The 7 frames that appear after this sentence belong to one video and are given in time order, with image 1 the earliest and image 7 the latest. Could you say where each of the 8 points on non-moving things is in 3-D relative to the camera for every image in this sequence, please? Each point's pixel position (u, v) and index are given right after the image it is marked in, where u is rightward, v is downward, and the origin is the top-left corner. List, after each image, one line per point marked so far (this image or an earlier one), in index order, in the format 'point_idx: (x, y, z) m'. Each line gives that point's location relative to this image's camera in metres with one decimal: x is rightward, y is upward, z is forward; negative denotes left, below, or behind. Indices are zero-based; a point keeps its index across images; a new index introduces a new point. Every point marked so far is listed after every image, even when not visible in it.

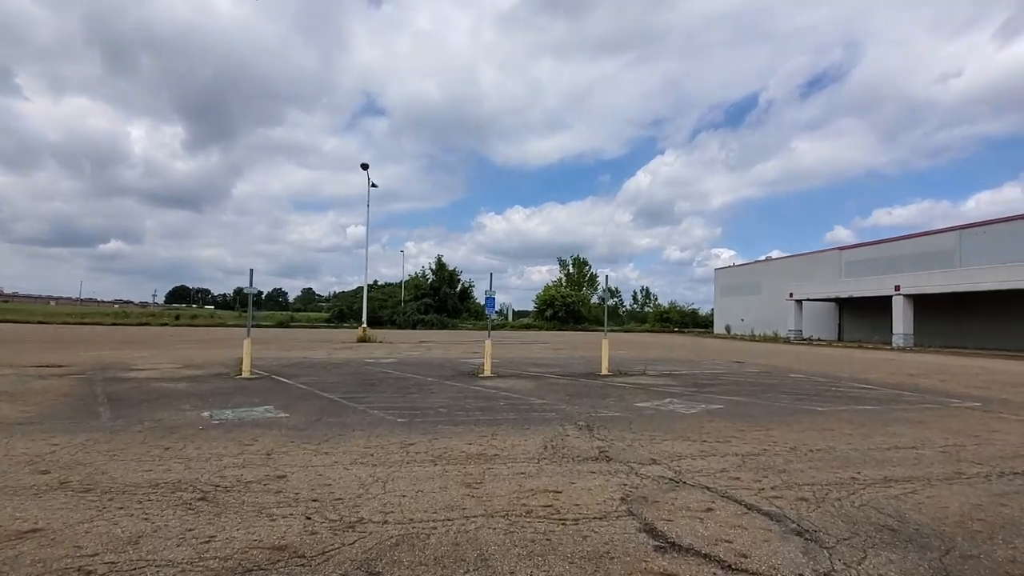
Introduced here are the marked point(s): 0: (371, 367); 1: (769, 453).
0: (-4.6, -2.6, +17.3) m
1: (+3.2, -2.1, +6.6) m
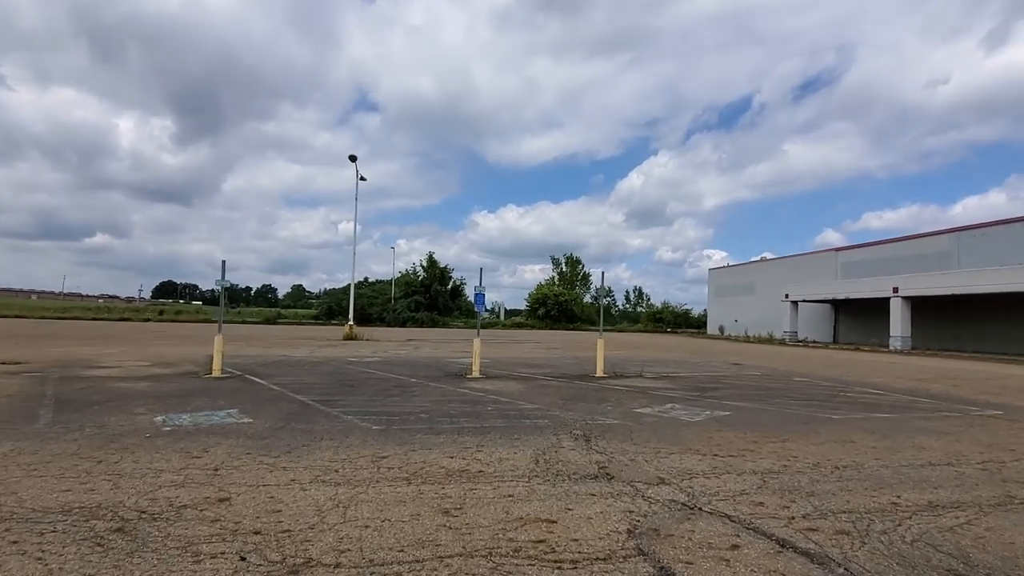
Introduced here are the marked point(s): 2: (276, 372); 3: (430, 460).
0: (-4.9, -2.4, +16.4) m
1: (+3.1, -2.0, +5.8) m
2: (-6.6, -2.3, +14.6) m
3: (-0.9, -2.0, +6.0) m
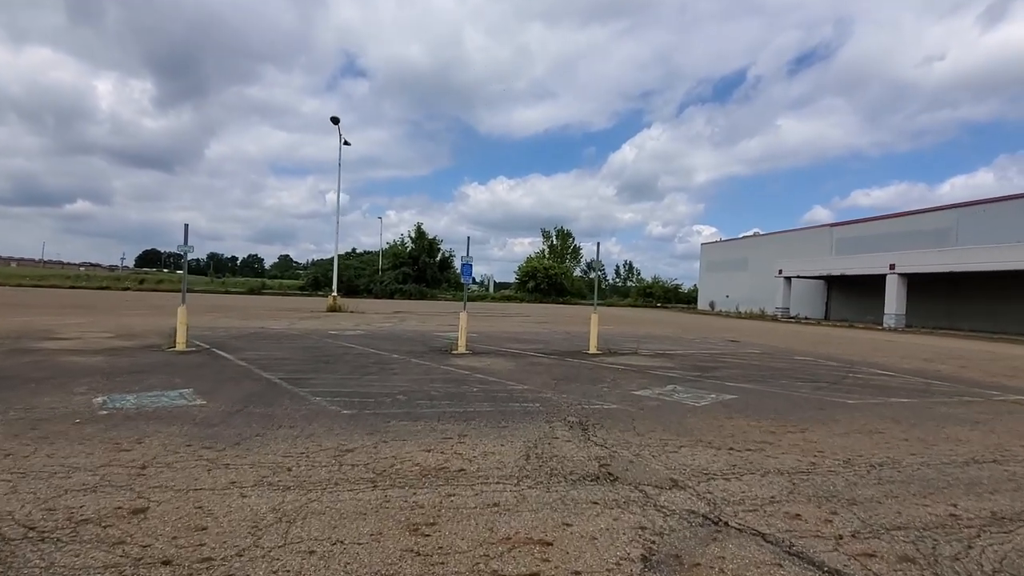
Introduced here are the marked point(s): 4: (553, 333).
0: (-5.3, -1.5, +15.4) m
1: (+3.0, -1.8, +5.1) m
2: (-6.9, -1.5, +13.6) m
3: (-1.1, -1.6, +5.1) m
4: (+1.5, -1.7, +19.5) m
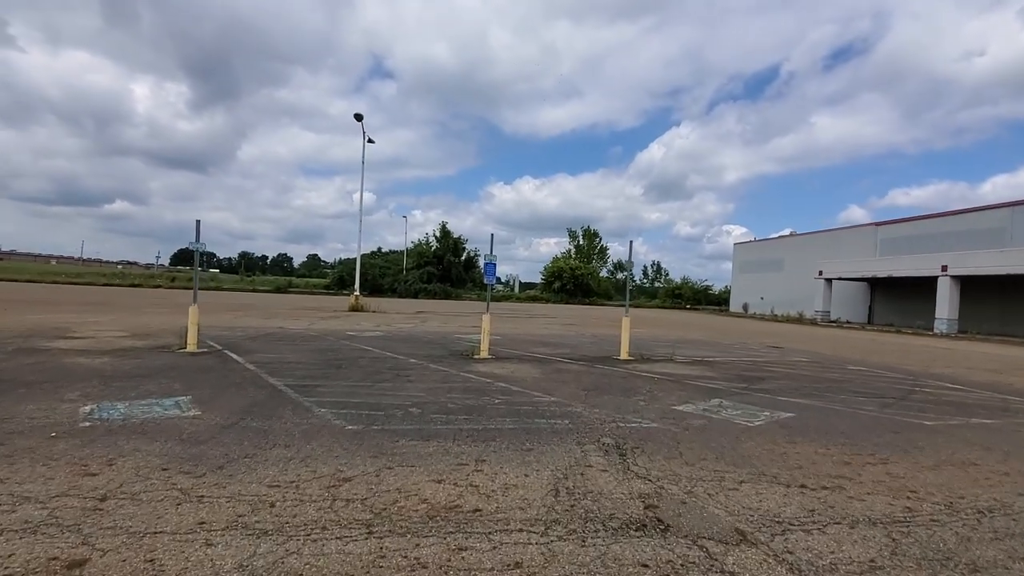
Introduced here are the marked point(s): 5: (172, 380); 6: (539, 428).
0: (-4.6, -1.5, +14.8) m
1: (+3.2, -1.8, +4.1) m
2: (-6.3, -1.5, +13.1) m
3: (-0.9, -1.6, +4.3) m
4: (+2.4, -1.7, +18.5) m
5: (-5.6, -1.5, +8.7) m
6: (+0.3, -1.7, +6.3) m
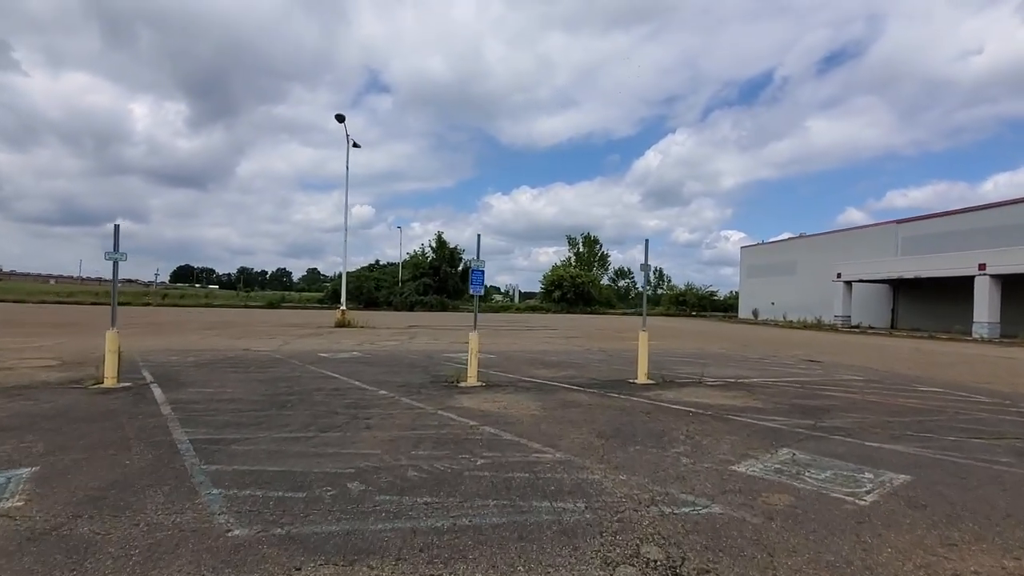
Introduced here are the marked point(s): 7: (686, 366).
0: (-4.7, -1.9, +12.5) m
1: (+3.0, -1.8, +1.8) m
2: (-6.4, -1.8, +10.8) m
3: (-1.0, -1.7, +2.0) m
4: (+2.3, -2.0, +16.2) m
5: (-5.7, -1.8, +6.4) m
6: (+0.2, -1.8, +4.0) m
7: (+4.3, -1.9, +13.1) m
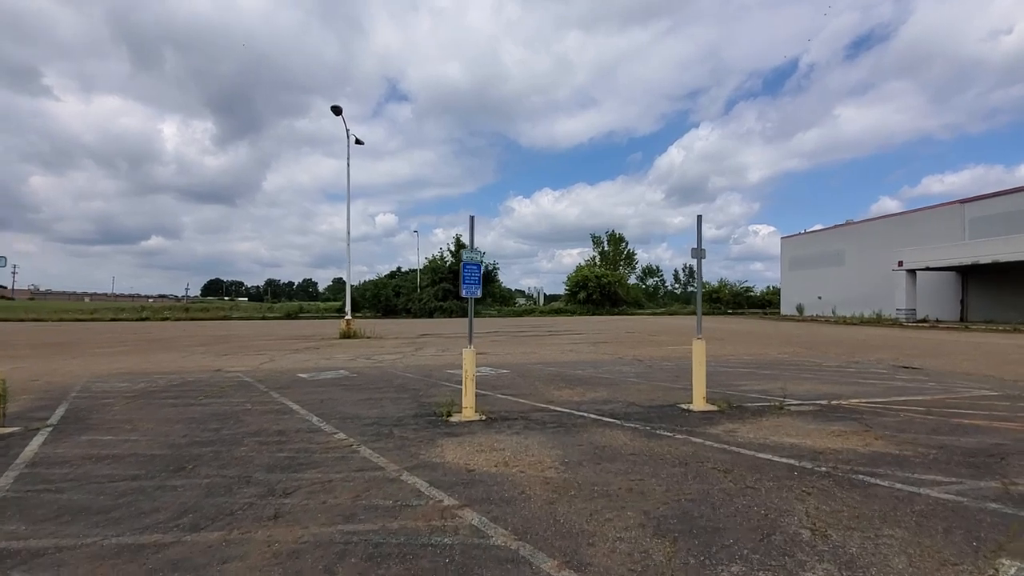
0: (-4.4, -2.0, +10.0) m
1: (+2.8, -1.6, -1.1) m
2: (-6.2, -2.0, +8.4) m
3: (-1.2, -1.7, -0.6) m
4: (+2.7, -1.9, +13.4) m
5: (-5.7, -1.9, +3.9) m
6: (0.0, -1.7, +1.3) m
7: (+4.6, -1.8, +10.1) m
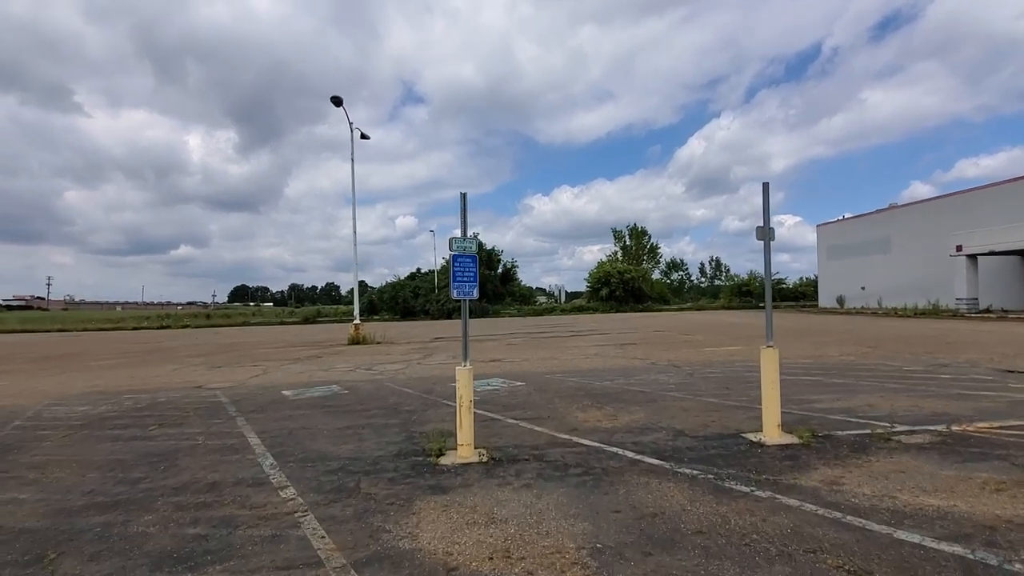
0: (-4.2, -2.1, +8.3) m
1: (+2.5, -1.6, -3.1) m
2: (-6.0, -2.2, +6.8) m
3: (-1.4, -1.7, -2.4) m
4: (+3.0, -1.8, +11.4) m
5: (-5.7, -2.0, +2.3) m
6: (-0.1, -1.7, -0.6) m
7: (+4.8, -1.6, +8.1) m
